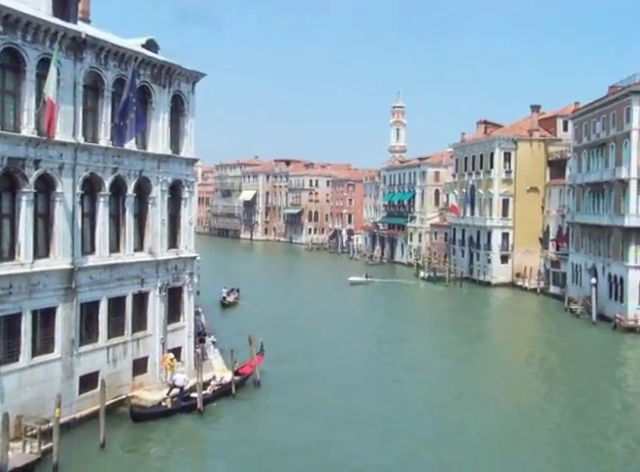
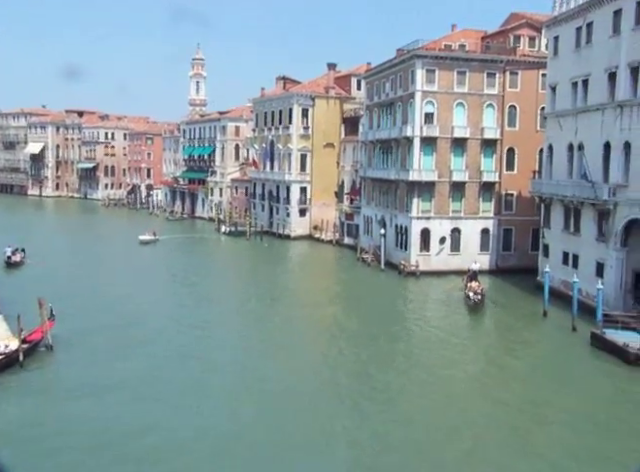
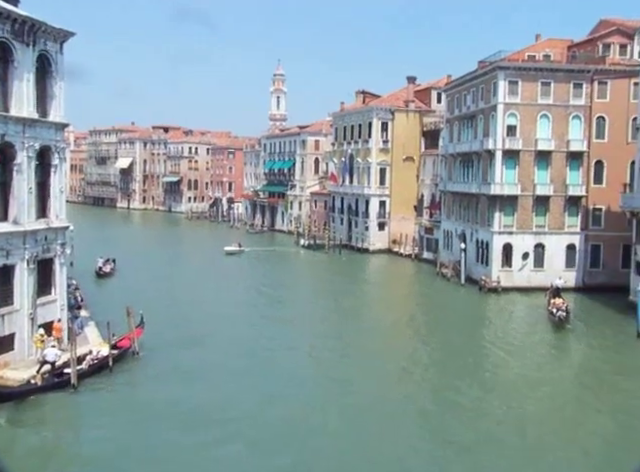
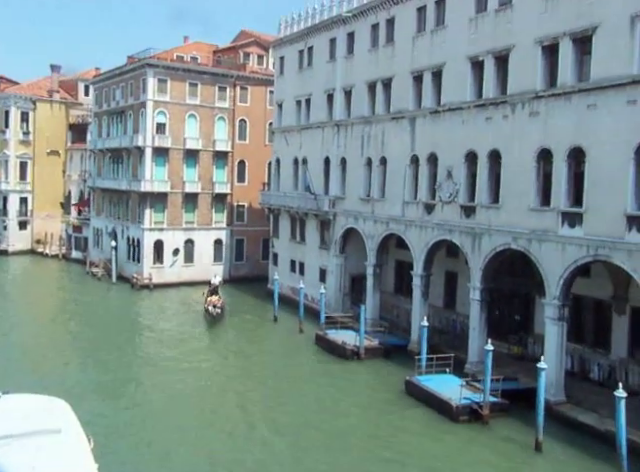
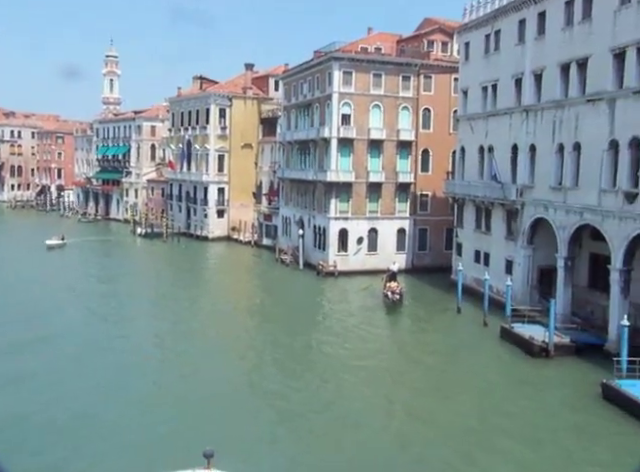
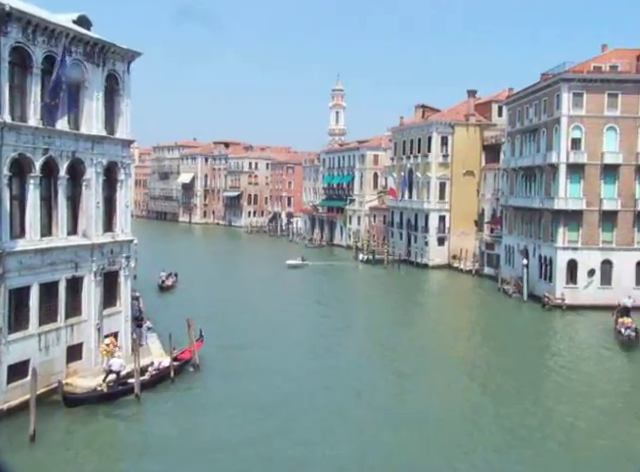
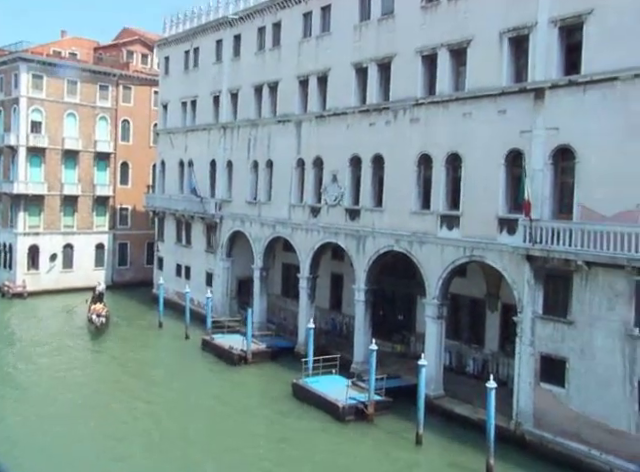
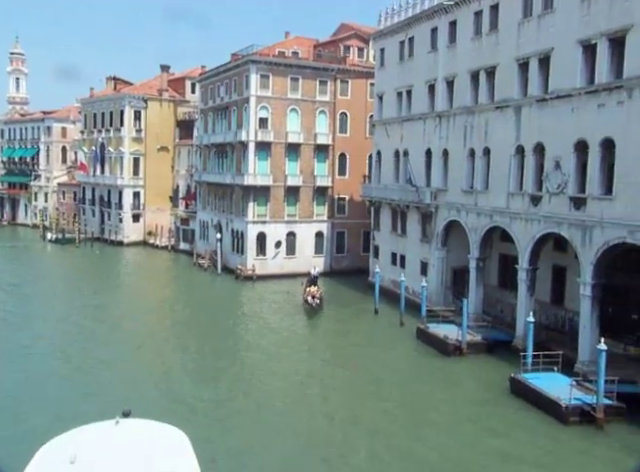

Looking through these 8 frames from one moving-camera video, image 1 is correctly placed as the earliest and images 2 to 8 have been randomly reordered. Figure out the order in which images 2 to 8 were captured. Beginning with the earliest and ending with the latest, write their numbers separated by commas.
6, 3, 2, 5, 8, 4, 7
